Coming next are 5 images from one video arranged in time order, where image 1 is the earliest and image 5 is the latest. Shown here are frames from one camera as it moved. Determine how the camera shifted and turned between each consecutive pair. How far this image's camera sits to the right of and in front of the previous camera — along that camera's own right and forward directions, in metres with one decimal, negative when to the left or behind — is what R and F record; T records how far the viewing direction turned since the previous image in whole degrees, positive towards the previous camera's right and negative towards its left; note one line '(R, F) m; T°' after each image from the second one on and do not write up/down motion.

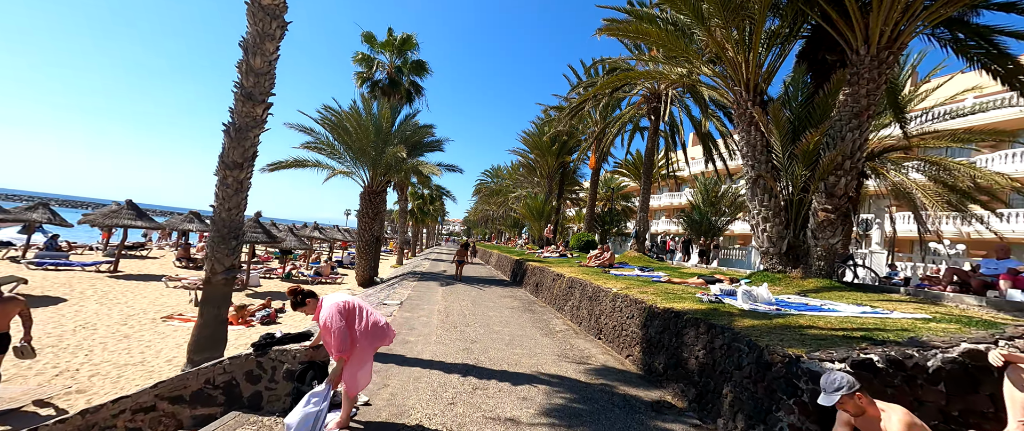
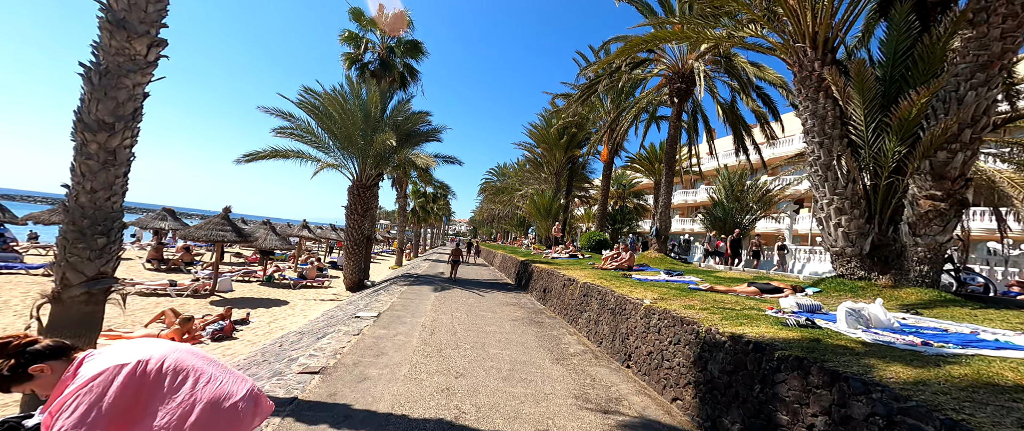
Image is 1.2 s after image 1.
(+0.1, +1.7) m; -1°
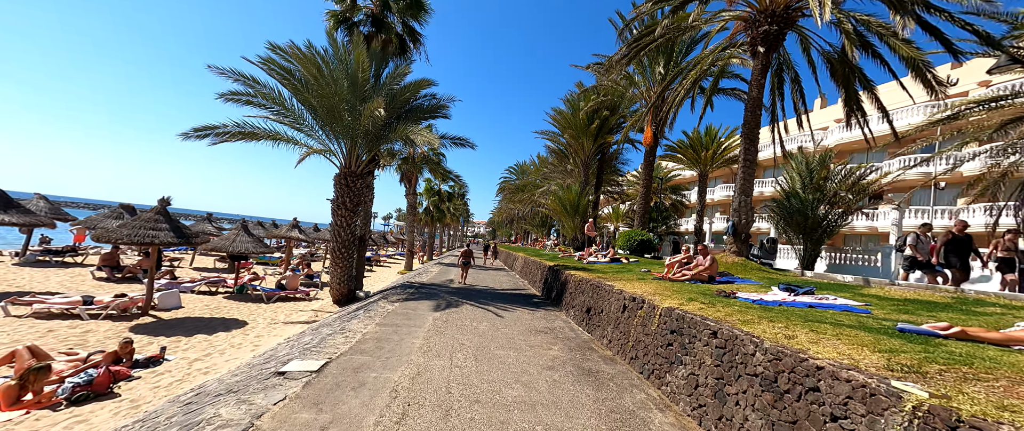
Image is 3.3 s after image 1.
(-0.2, +3.2) m; -3°
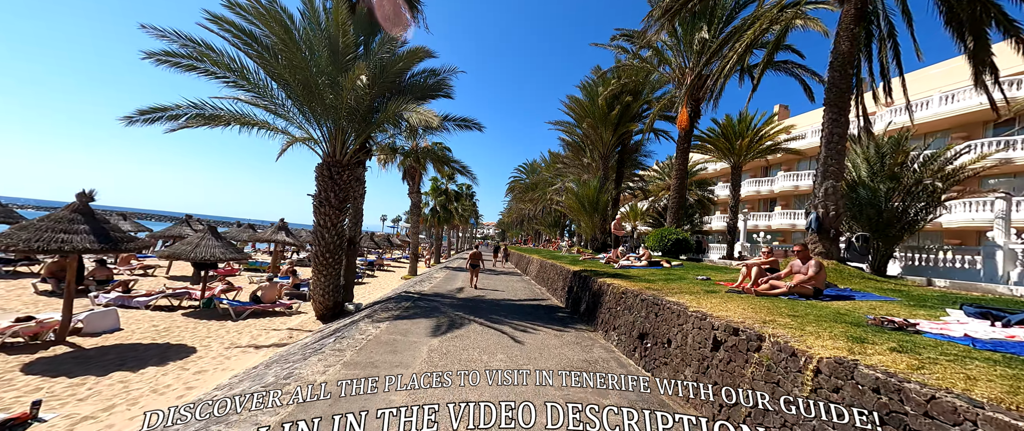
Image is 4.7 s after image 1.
(-0.2, +2.1) m; -2°
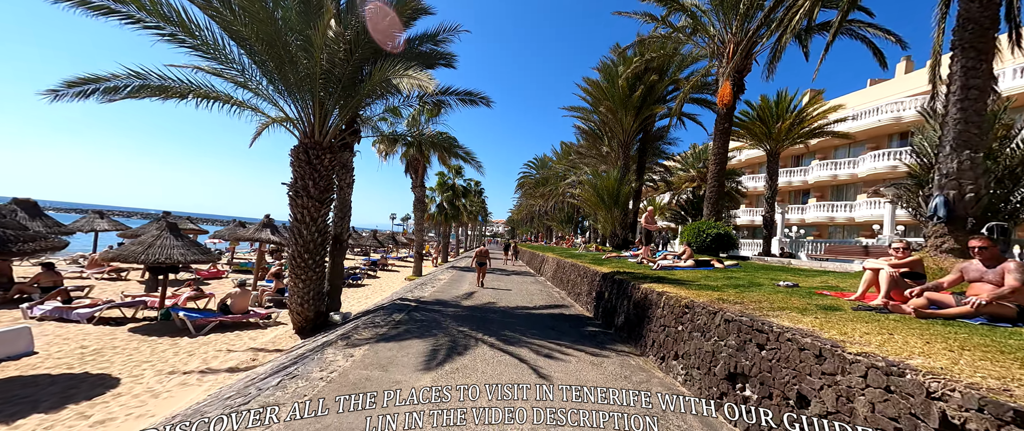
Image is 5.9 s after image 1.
(-0.2, +1.9) m; -2°
